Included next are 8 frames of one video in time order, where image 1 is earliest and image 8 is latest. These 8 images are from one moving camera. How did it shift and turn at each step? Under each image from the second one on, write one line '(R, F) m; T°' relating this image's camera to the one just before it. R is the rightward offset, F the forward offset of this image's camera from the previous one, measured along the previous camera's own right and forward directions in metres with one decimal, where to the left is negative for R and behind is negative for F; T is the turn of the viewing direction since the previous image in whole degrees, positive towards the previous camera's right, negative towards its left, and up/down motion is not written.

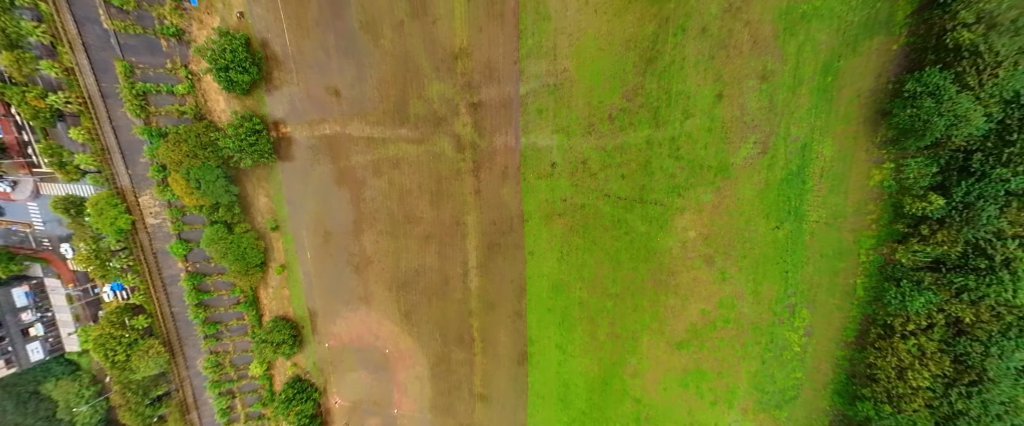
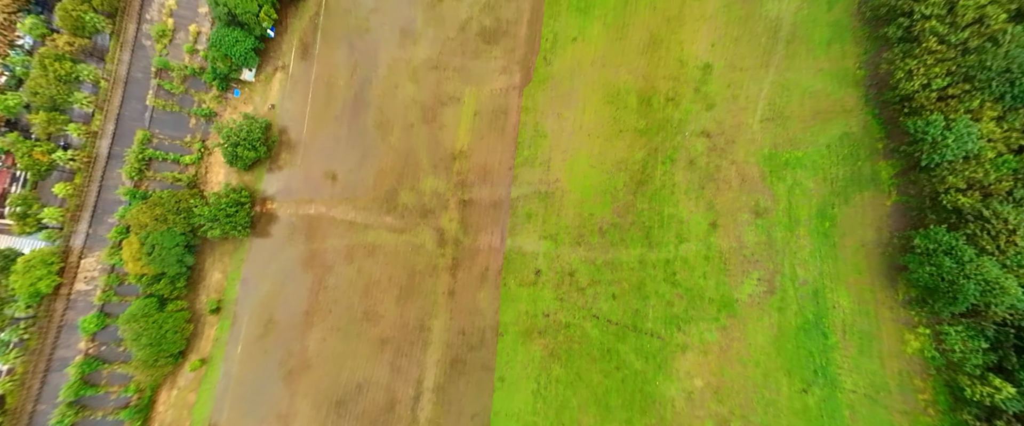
(+1.0, +1.6) m; -1°
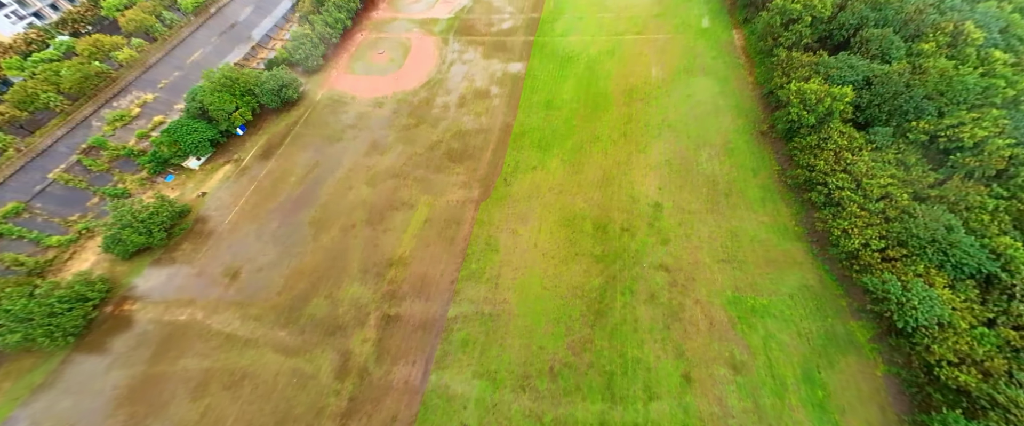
(+1.4, +2.3) m; +4°
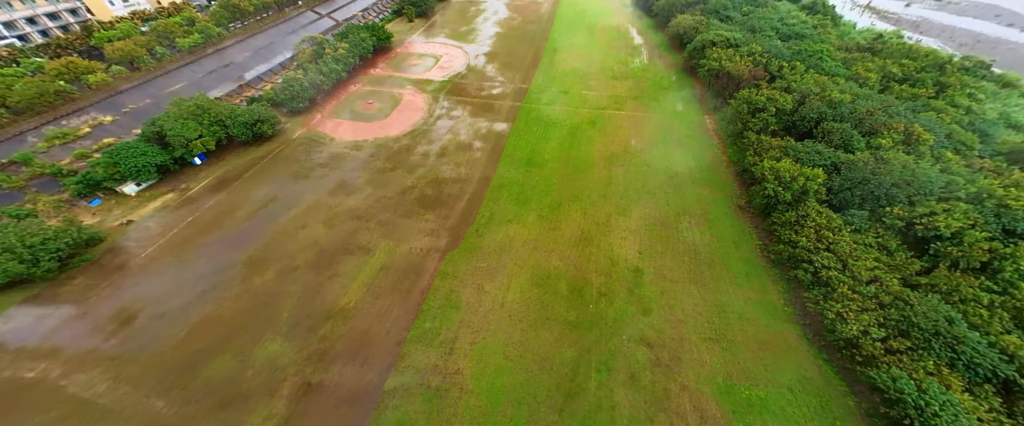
(+0.7, +1.5) m; +3°
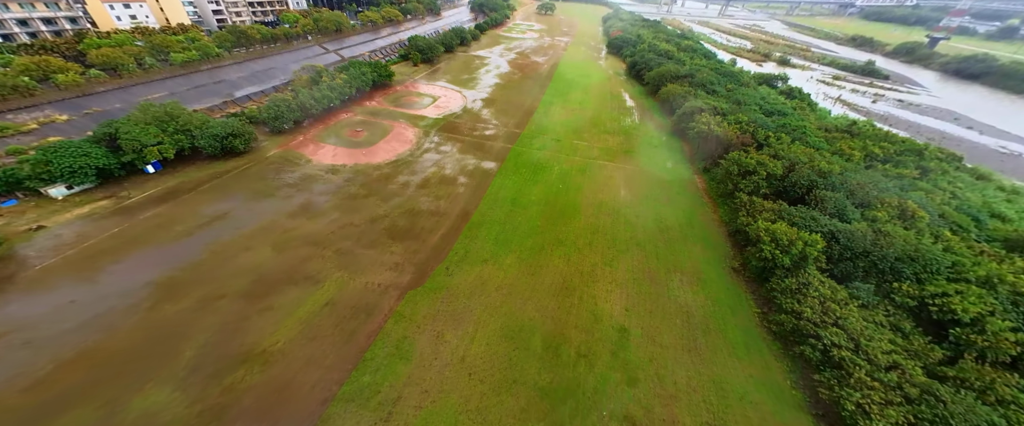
(+0.6, +1.6) m; +2°
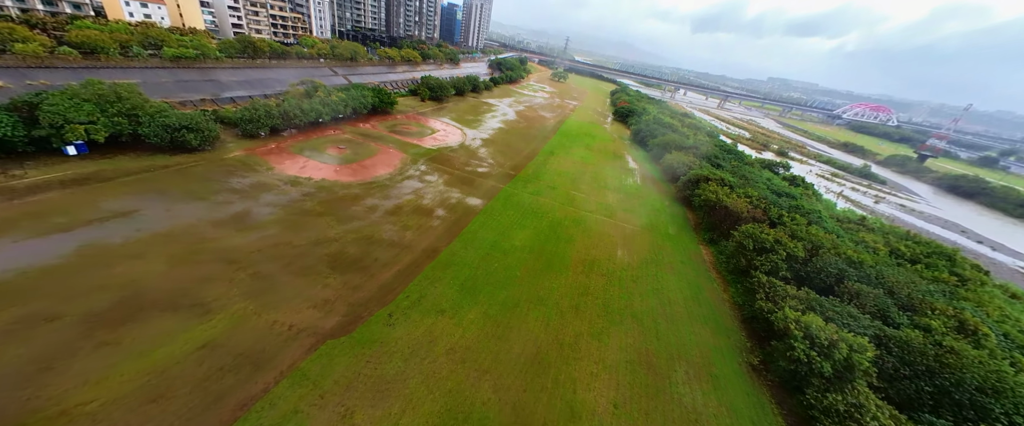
(+0.9, +2.9) m; 0°
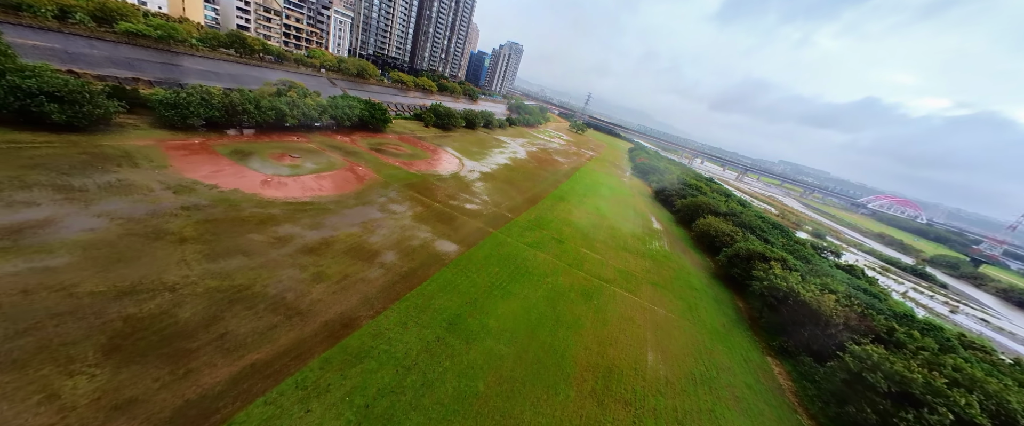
(+0.9, +6.4) m; -2°
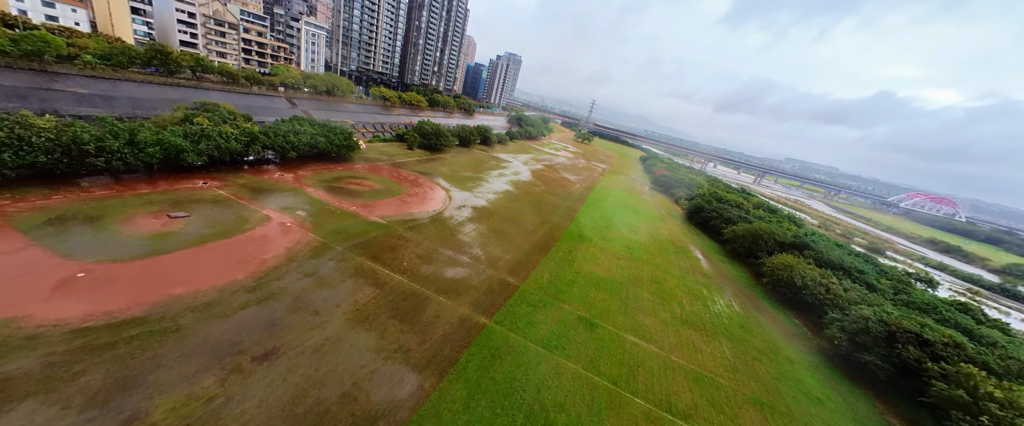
(+0.2, +7.3) m; -1°
